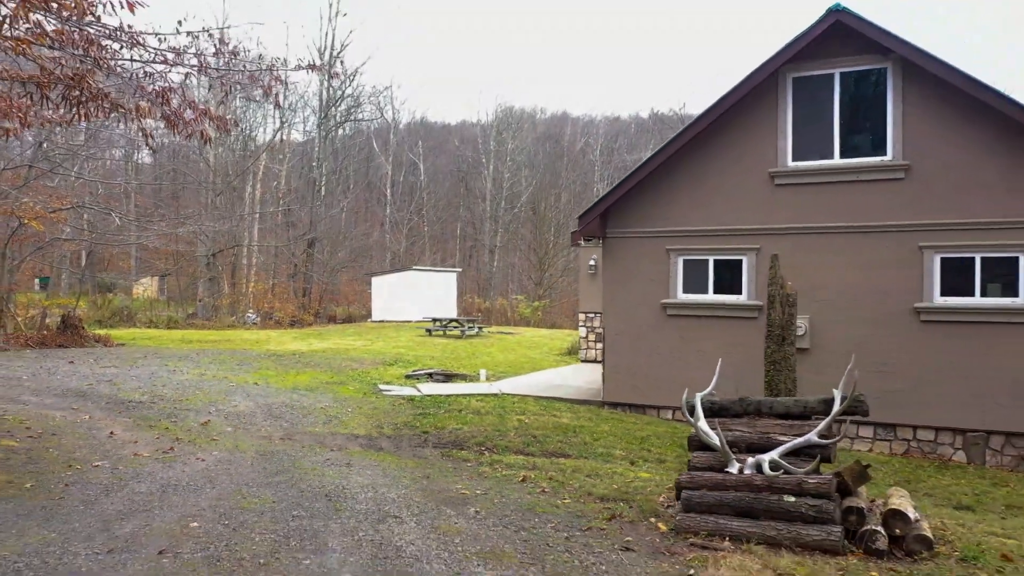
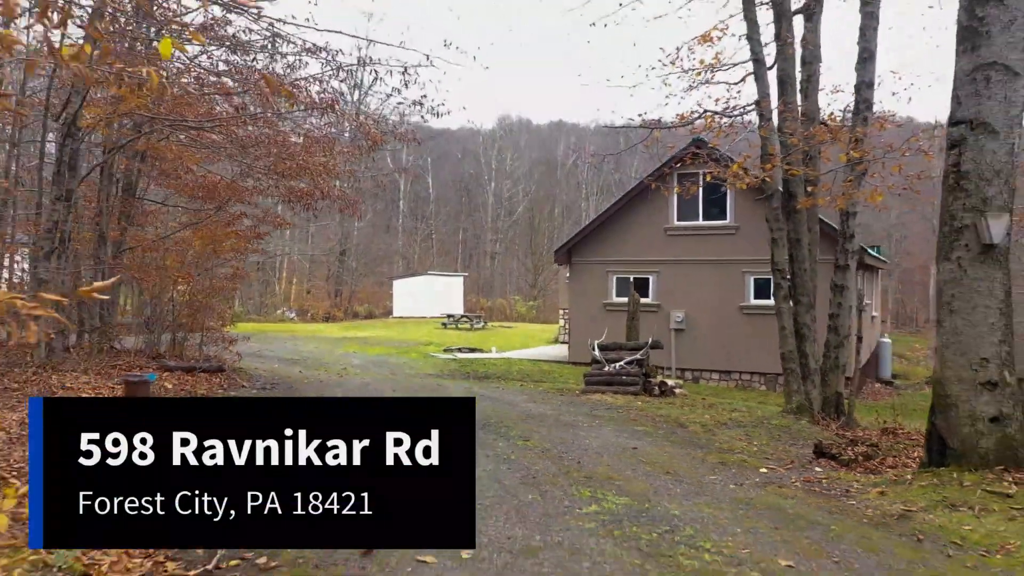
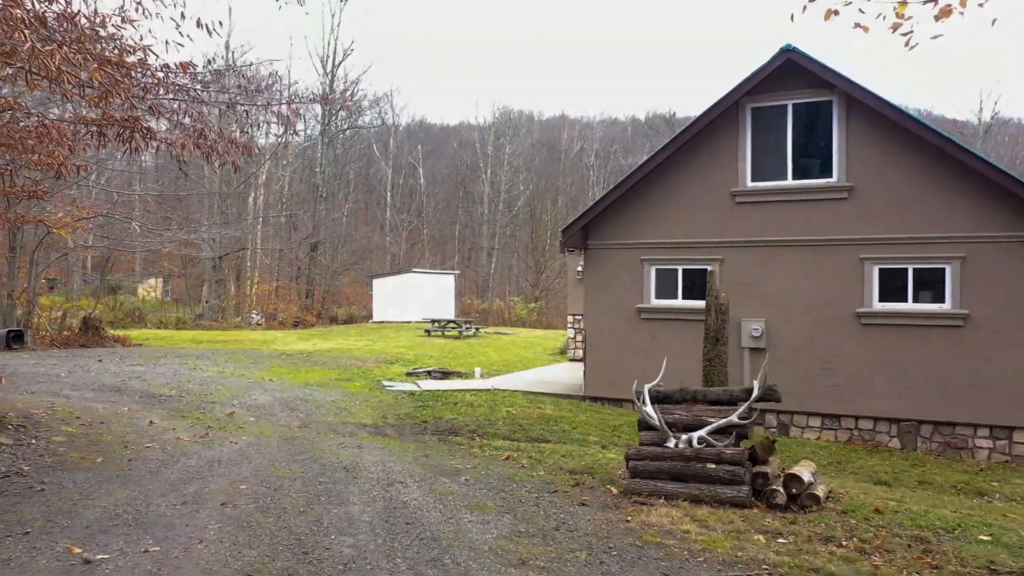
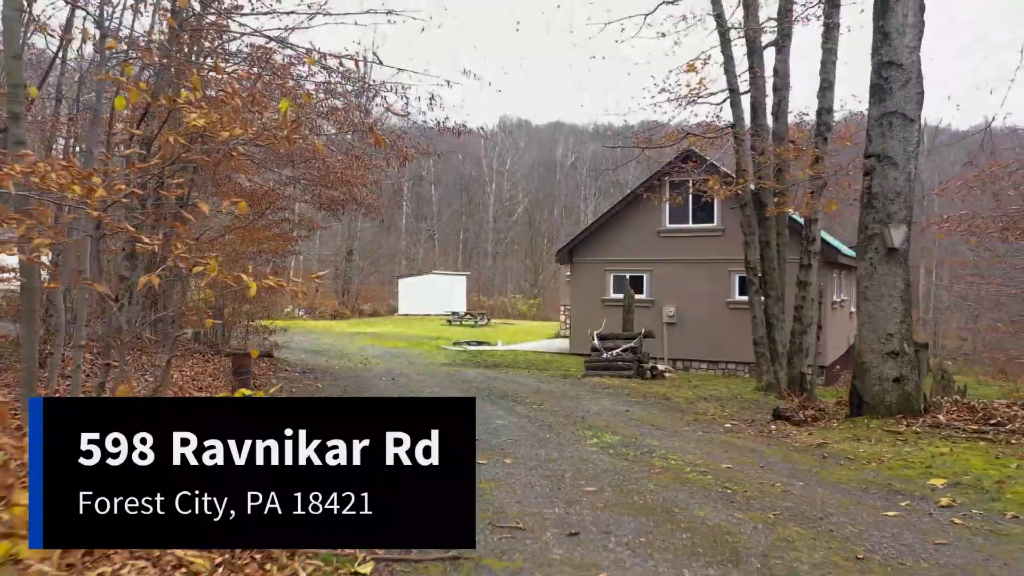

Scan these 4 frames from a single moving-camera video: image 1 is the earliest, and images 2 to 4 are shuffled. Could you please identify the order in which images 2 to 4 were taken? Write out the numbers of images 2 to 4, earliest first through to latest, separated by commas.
3, 2, 4
